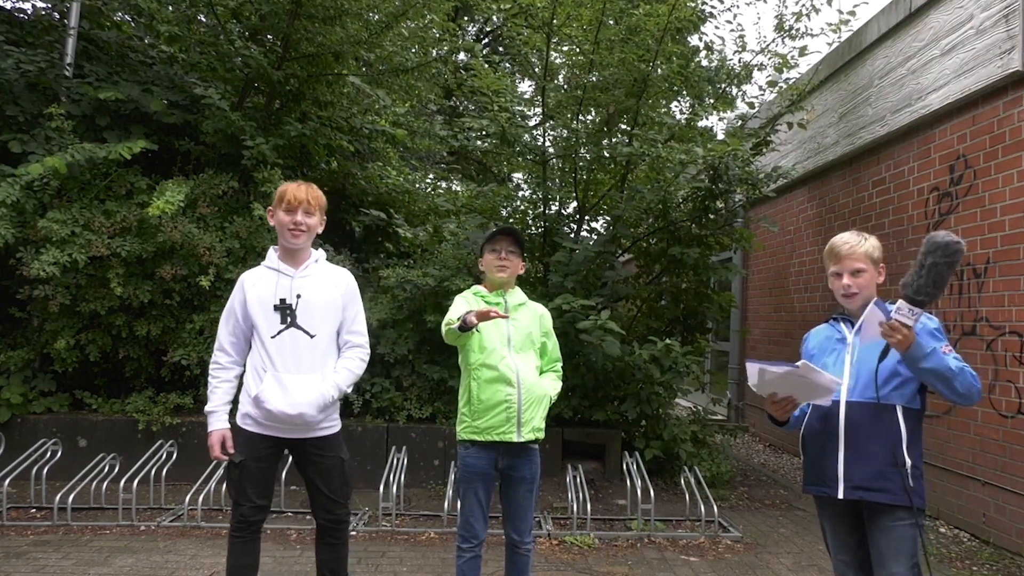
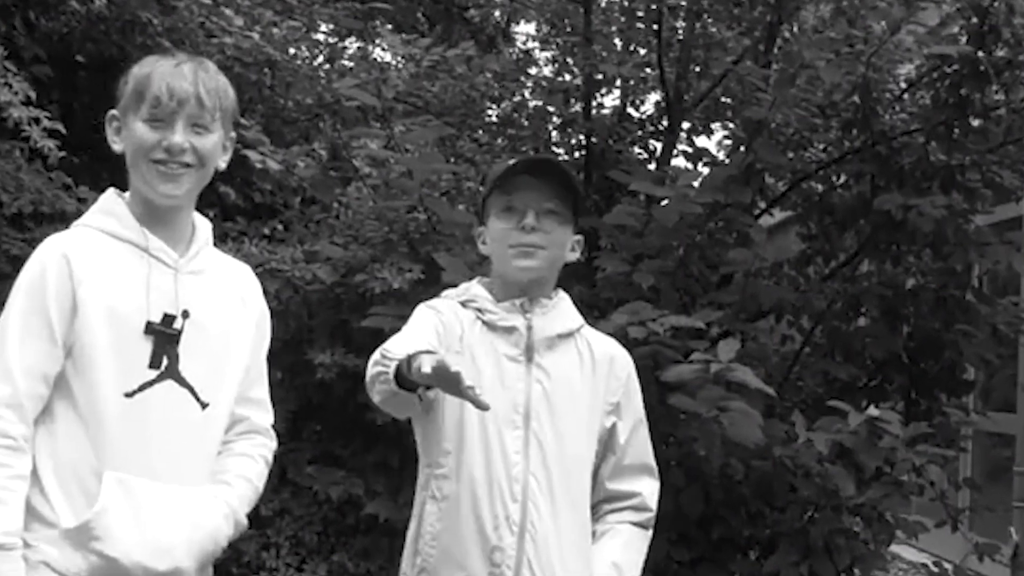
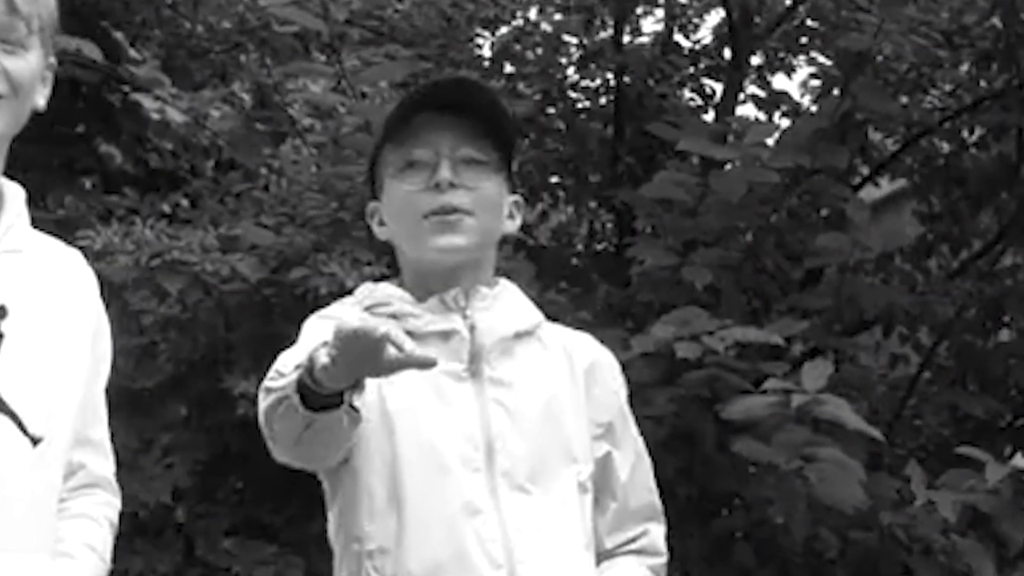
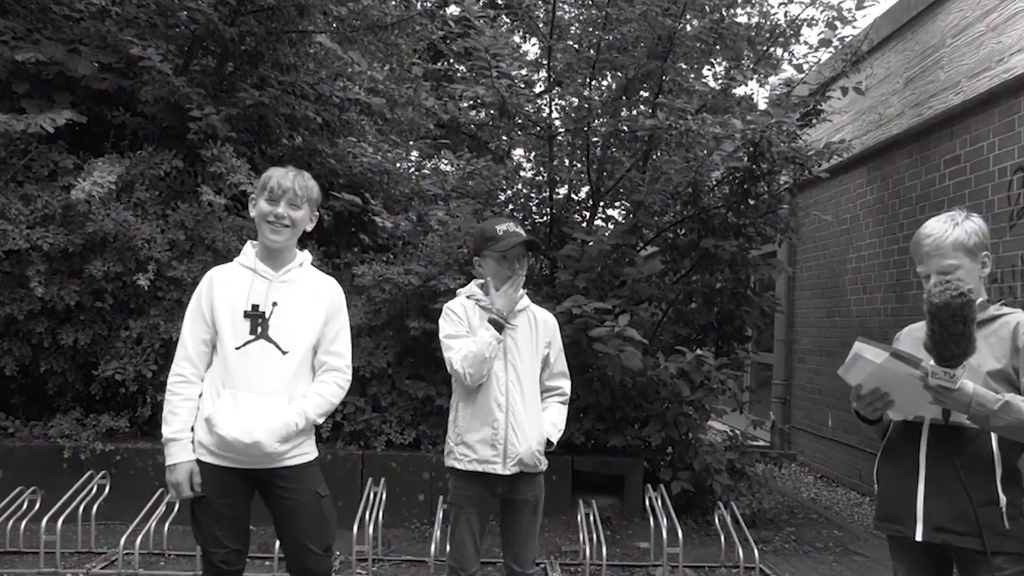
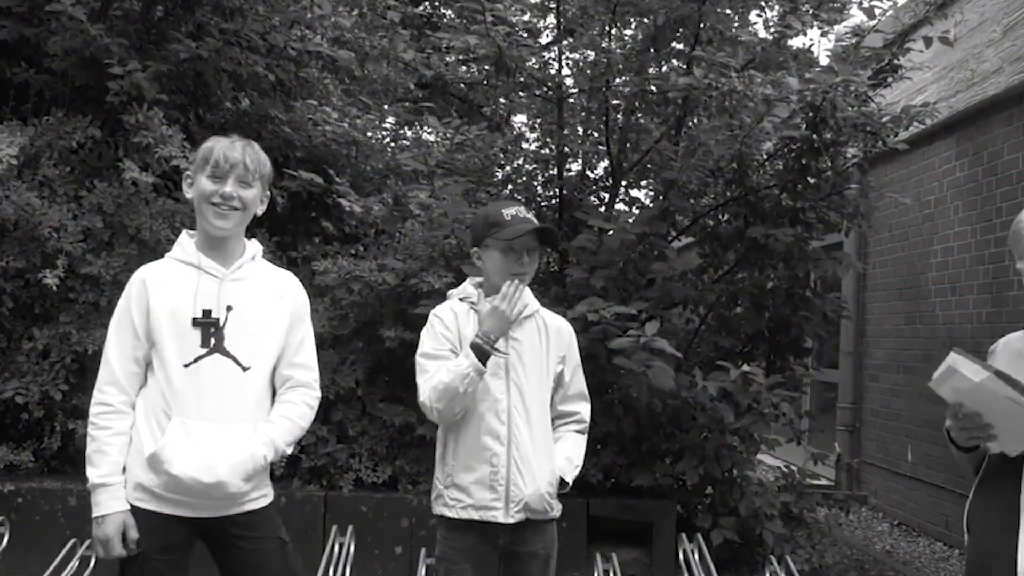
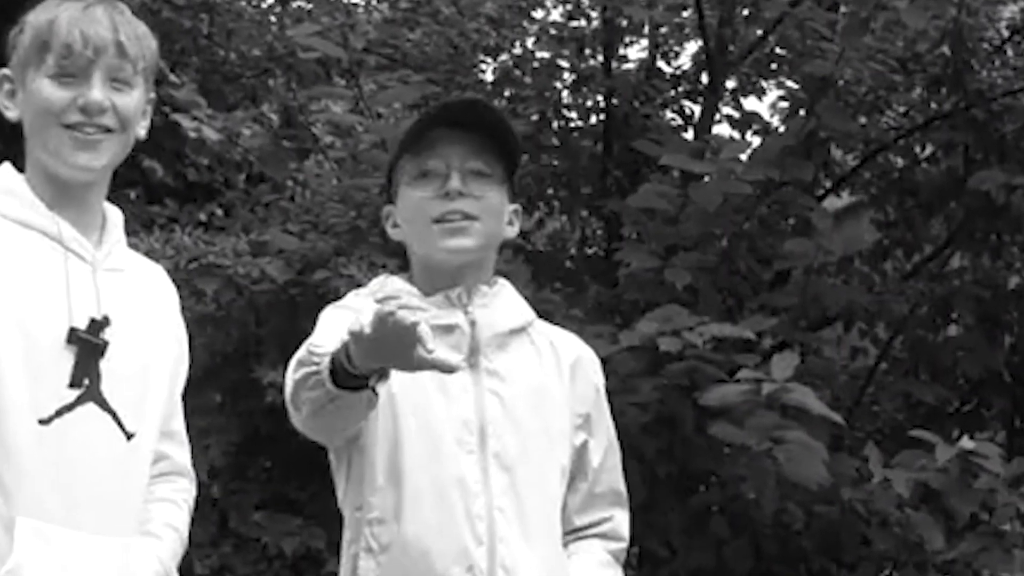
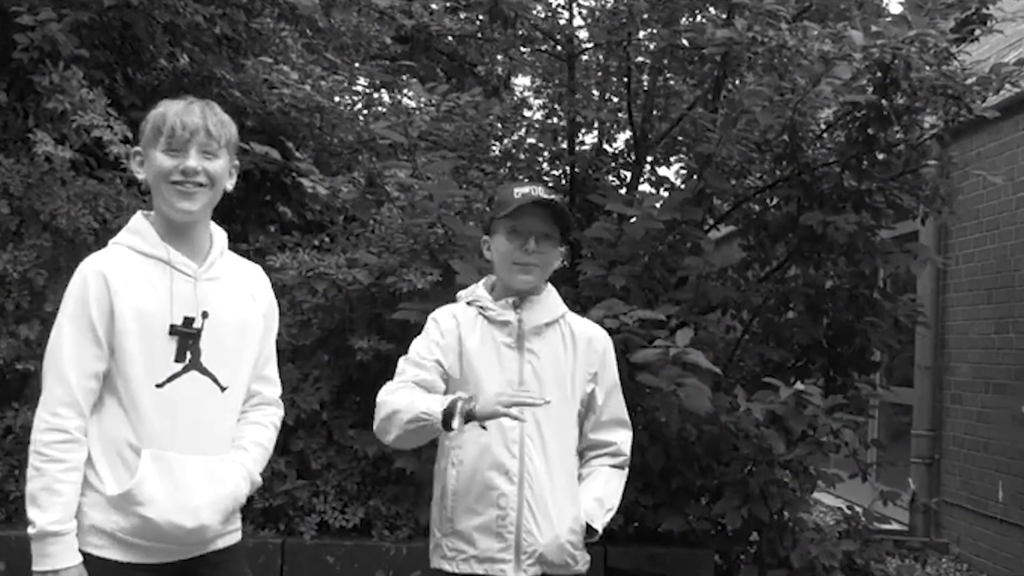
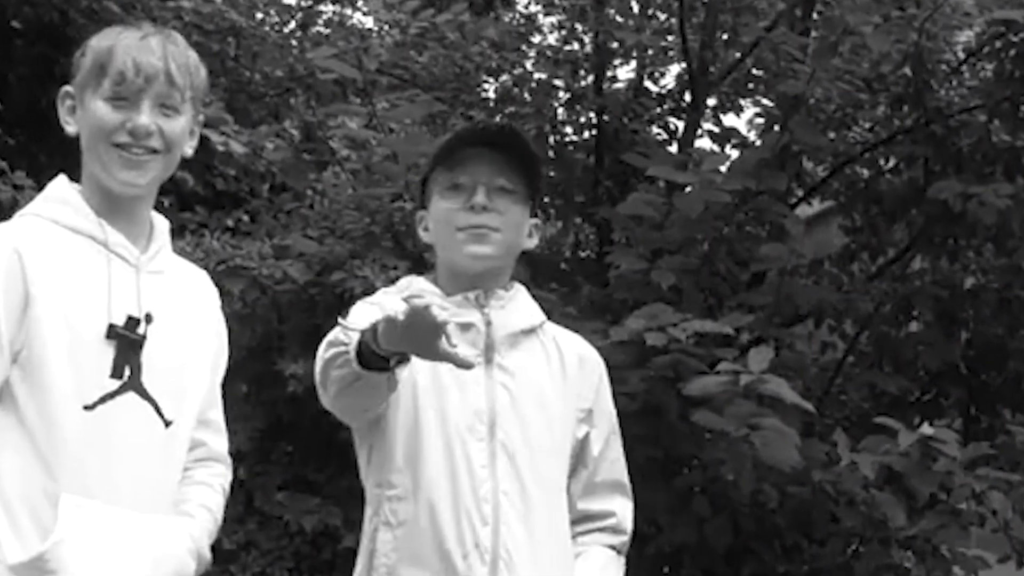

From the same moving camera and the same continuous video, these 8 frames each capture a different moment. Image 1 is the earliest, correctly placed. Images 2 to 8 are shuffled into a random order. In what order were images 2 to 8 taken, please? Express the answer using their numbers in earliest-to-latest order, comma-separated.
4, 5, 7, 2, 8, 6, 3
